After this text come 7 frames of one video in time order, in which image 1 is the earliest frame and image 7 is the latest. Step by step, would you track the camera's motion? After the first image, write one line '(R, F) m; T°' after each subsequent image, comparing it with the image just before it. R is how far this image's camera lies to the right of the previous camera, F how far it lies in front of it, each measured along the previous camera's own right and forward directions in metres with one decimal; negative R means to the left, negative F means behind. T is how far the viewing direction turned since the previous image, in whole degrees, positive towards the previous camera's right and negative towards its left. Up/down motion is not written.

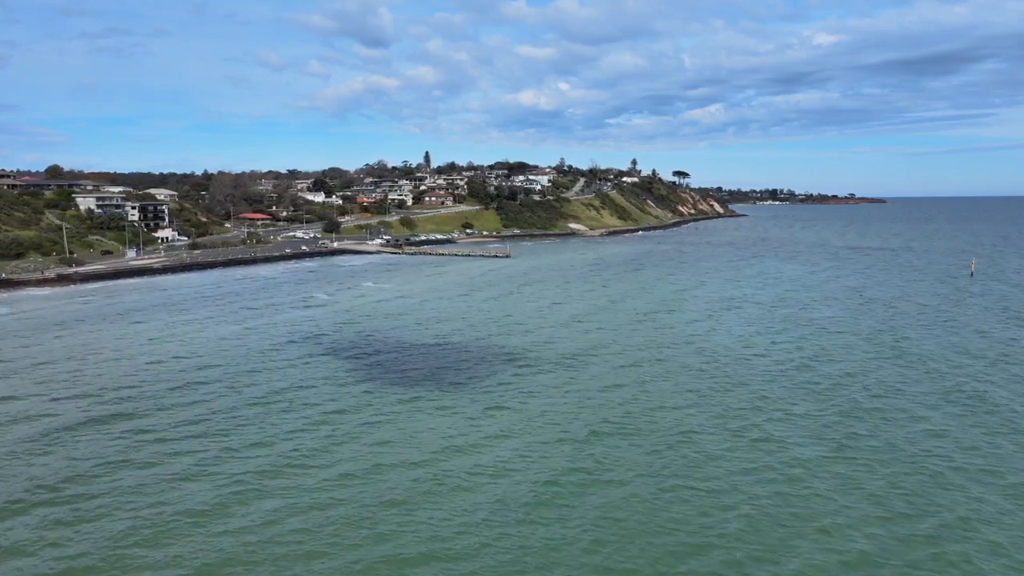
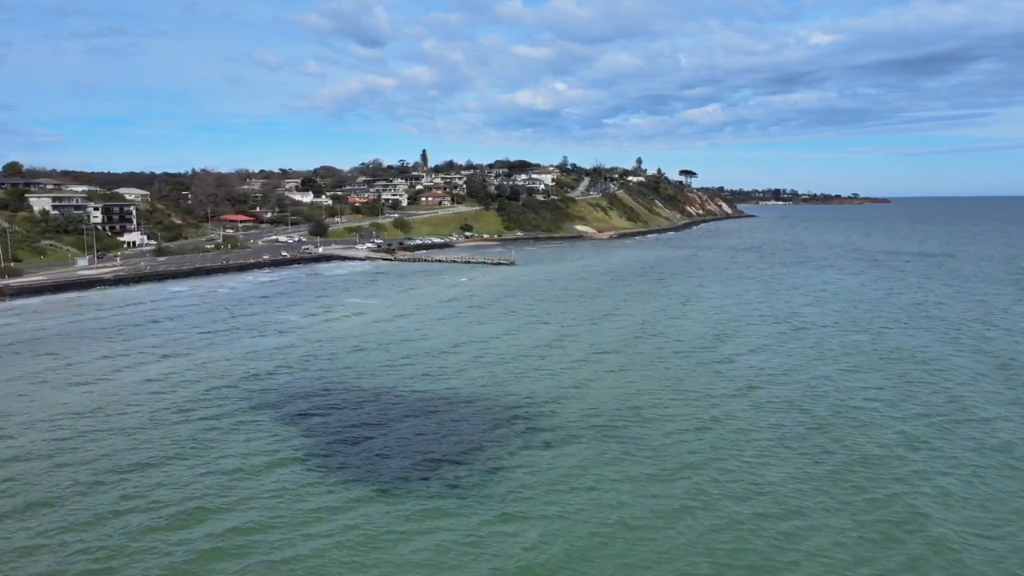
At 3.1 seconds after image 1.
(-0.2, +5.2) m; 0°
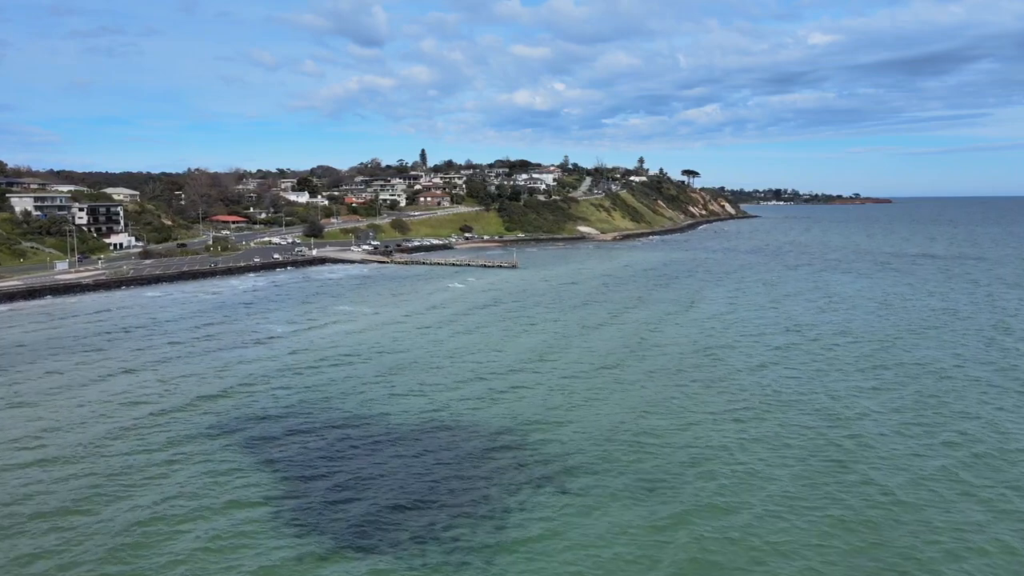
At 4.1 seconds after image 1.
(-0.1, +1.9) m; 0°
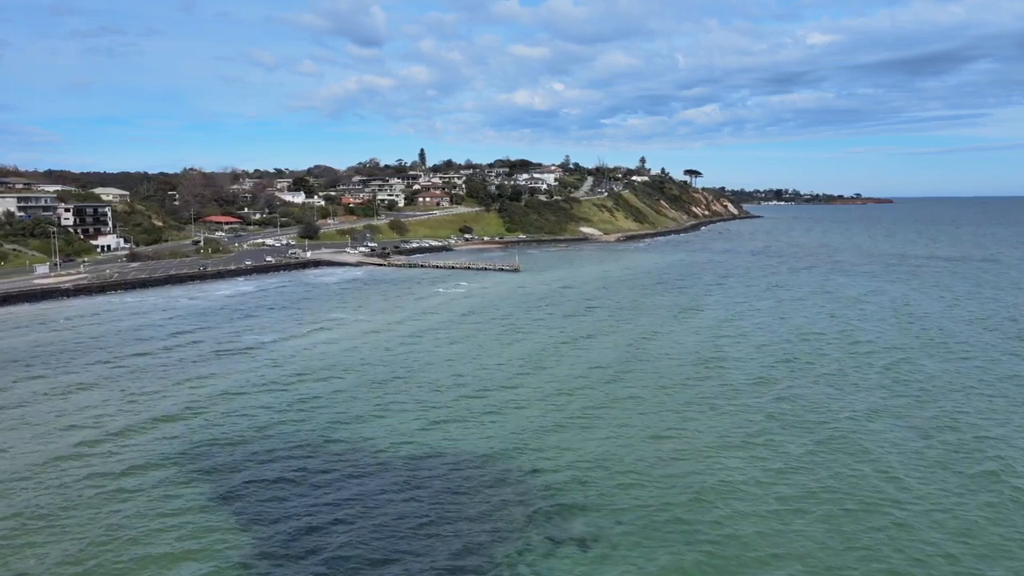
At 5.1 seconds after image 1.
(-0.1, +1.6) m; 0°
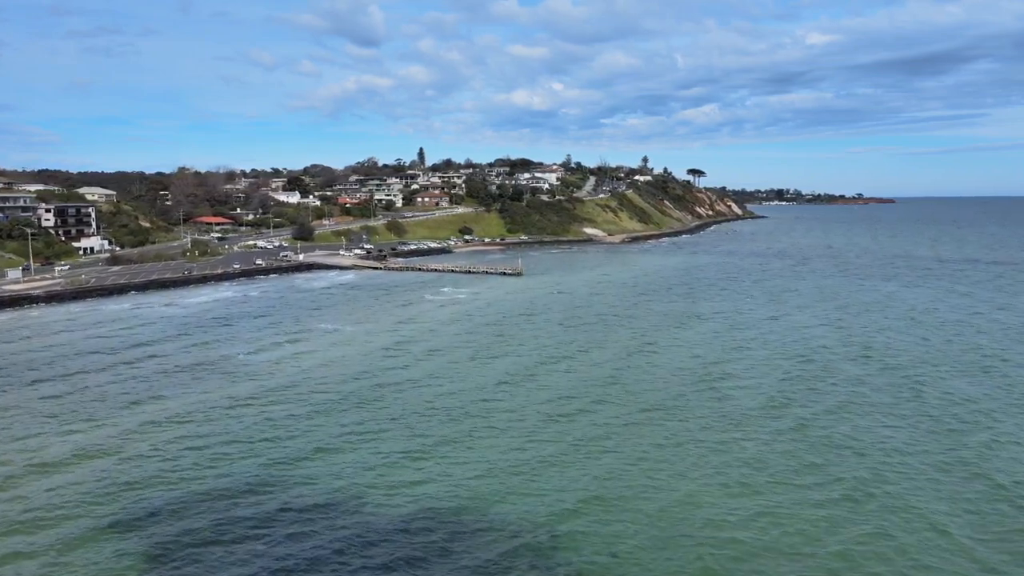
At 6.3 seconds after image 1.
(-0.1, +2.1) m; 0°
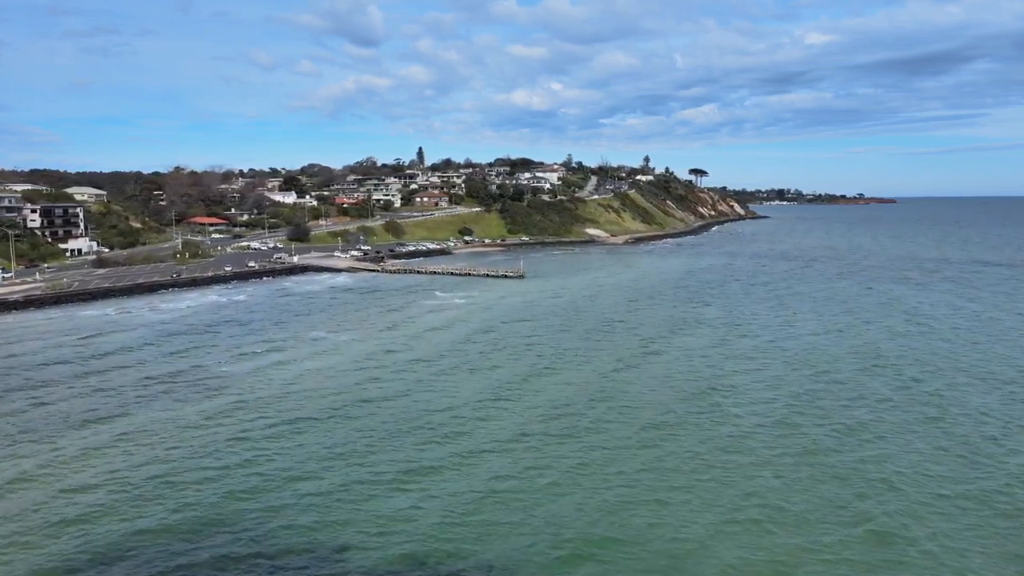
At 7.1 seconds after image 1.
(-0.1, +1.4) m; 0°
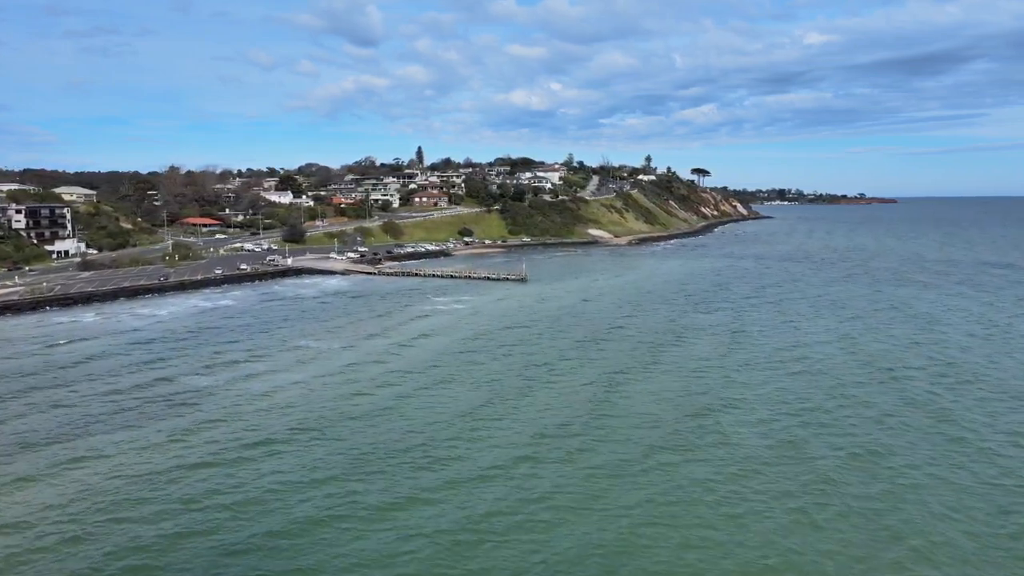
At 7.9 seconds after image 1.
(-0.1, +1.4) m; 0°
